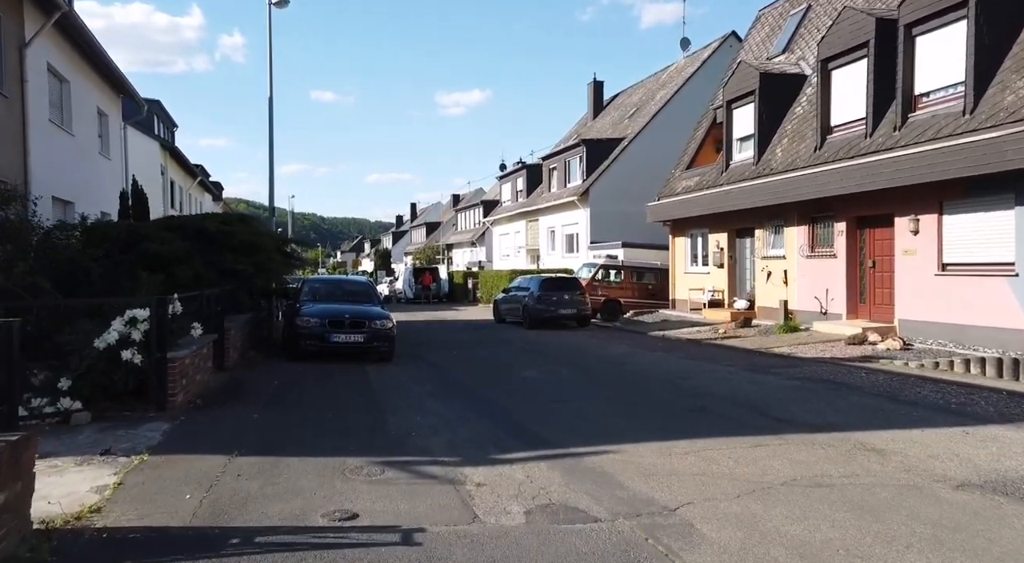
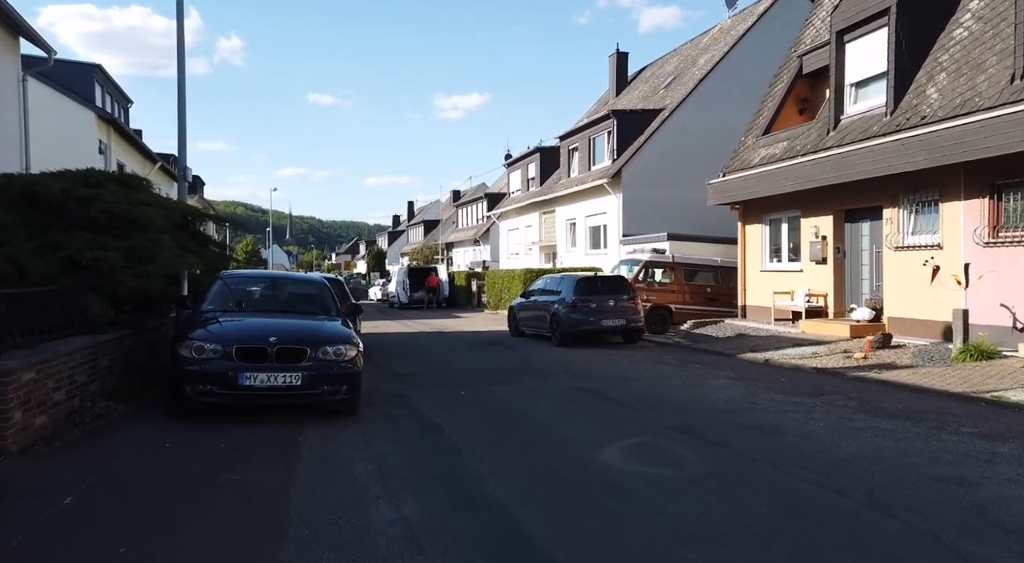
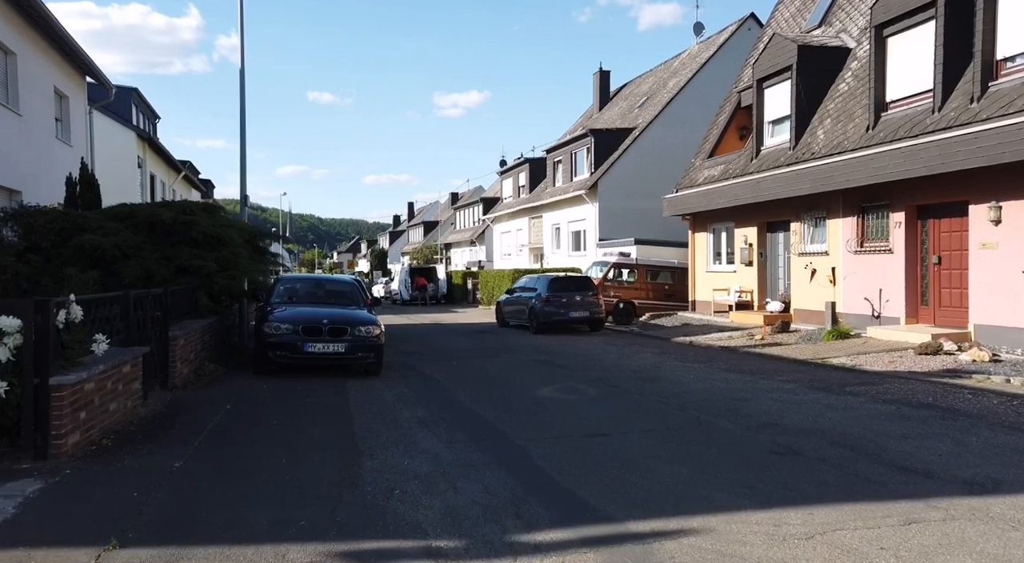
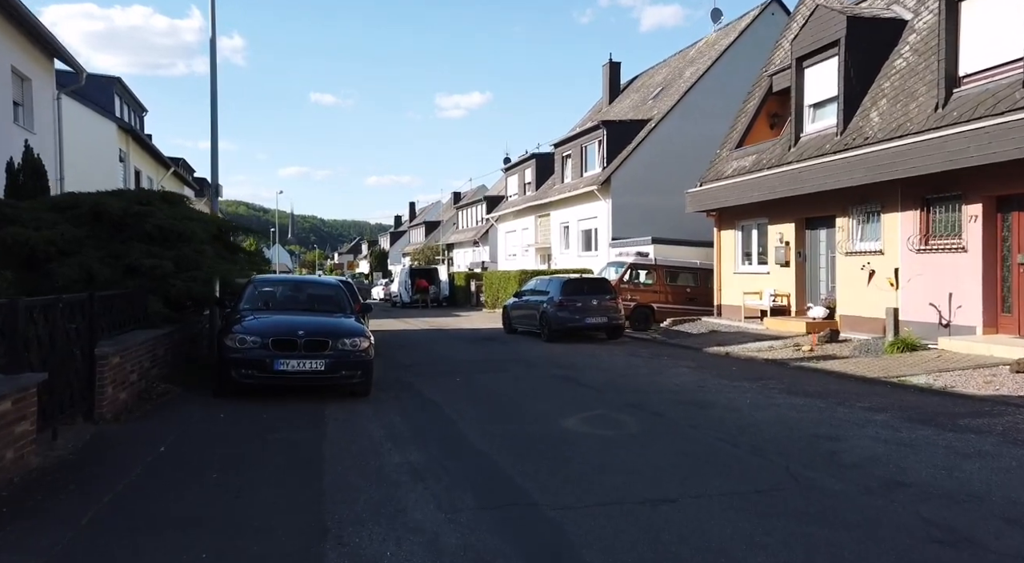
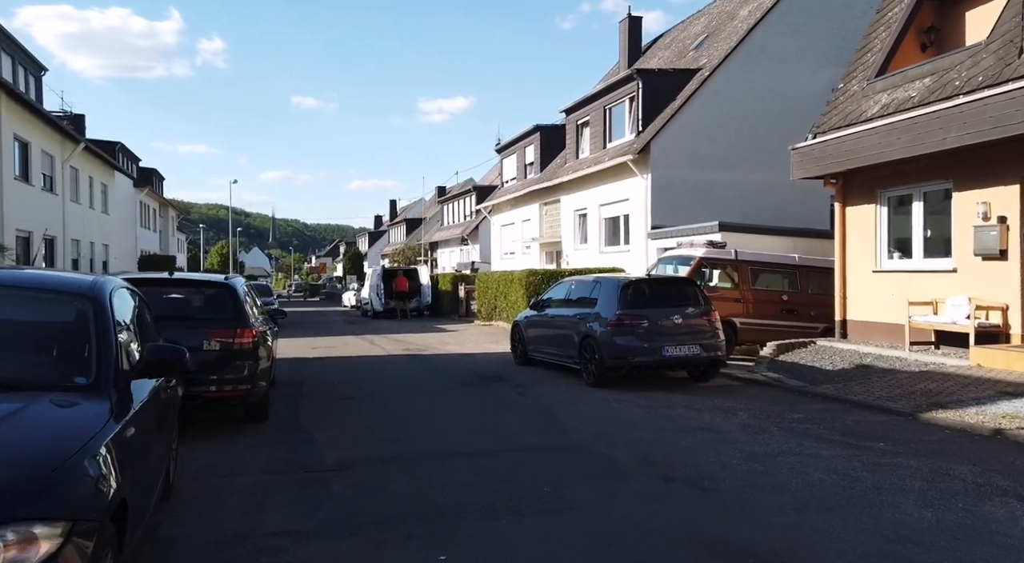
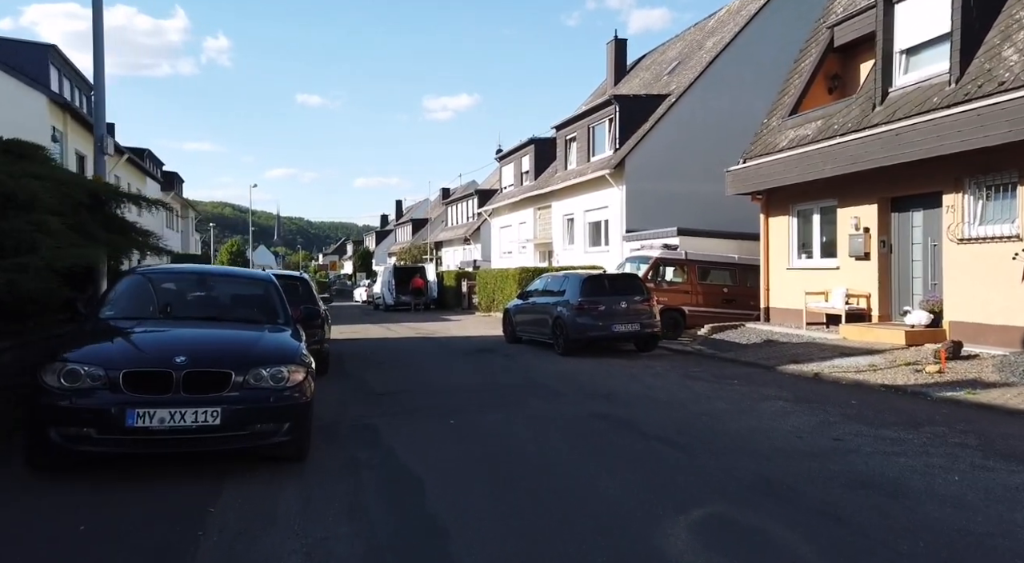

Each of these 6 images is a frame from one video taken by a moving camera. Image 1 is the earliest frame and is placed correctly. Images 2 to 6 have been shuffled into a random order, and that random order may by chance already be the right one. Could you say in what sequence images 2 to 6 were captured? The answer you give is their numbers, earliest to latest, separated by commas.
3, 4, 2, 6, 5
